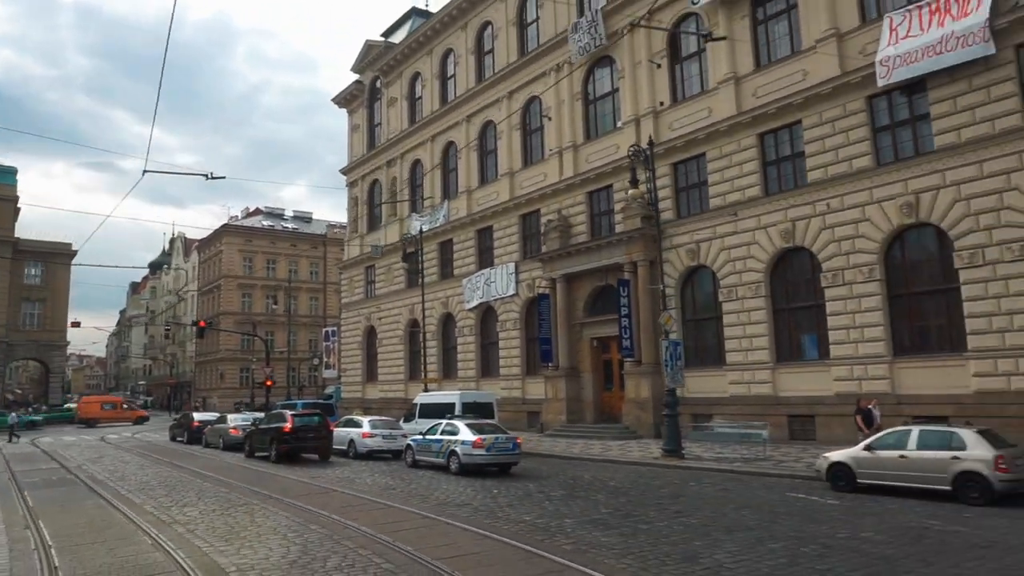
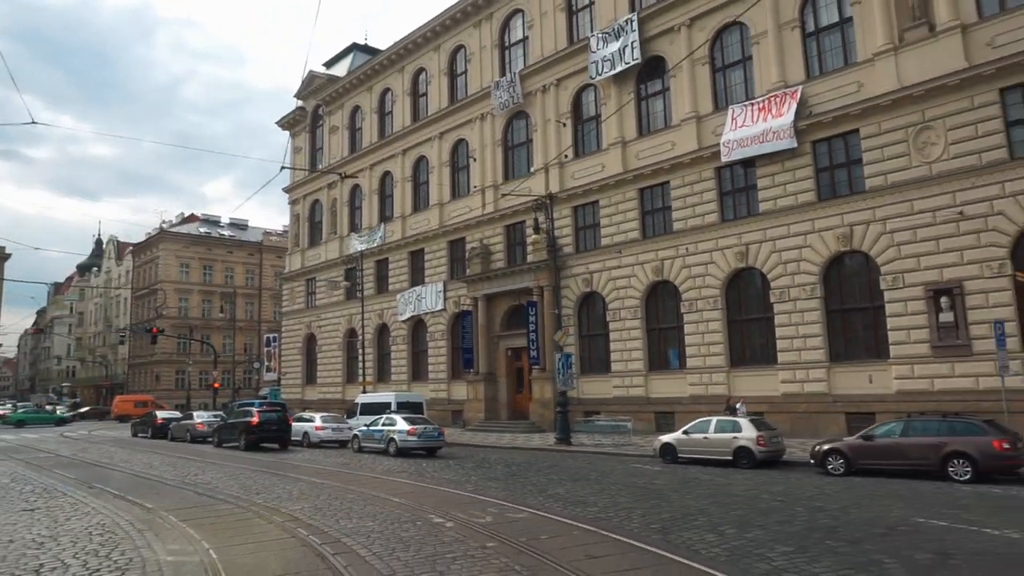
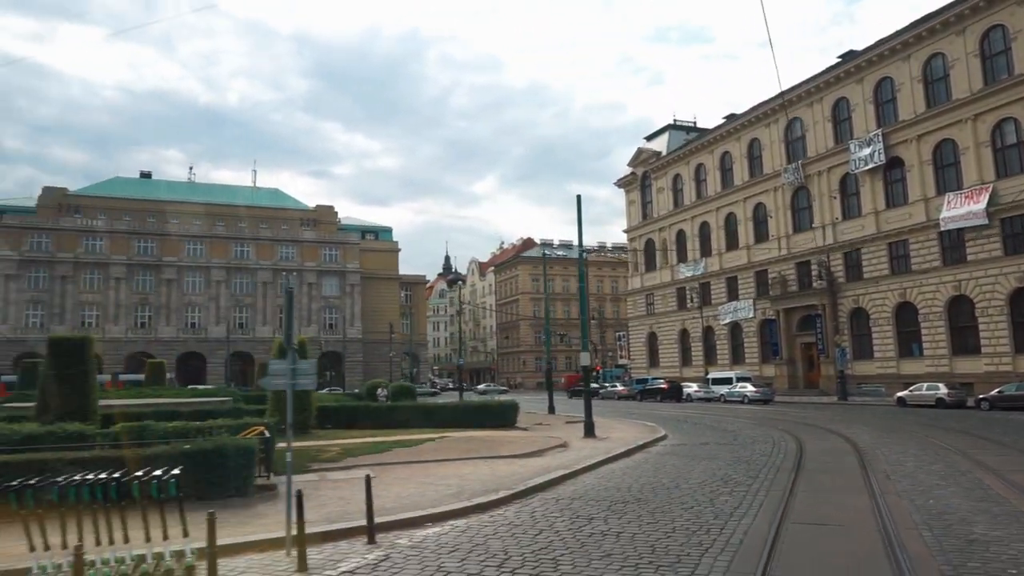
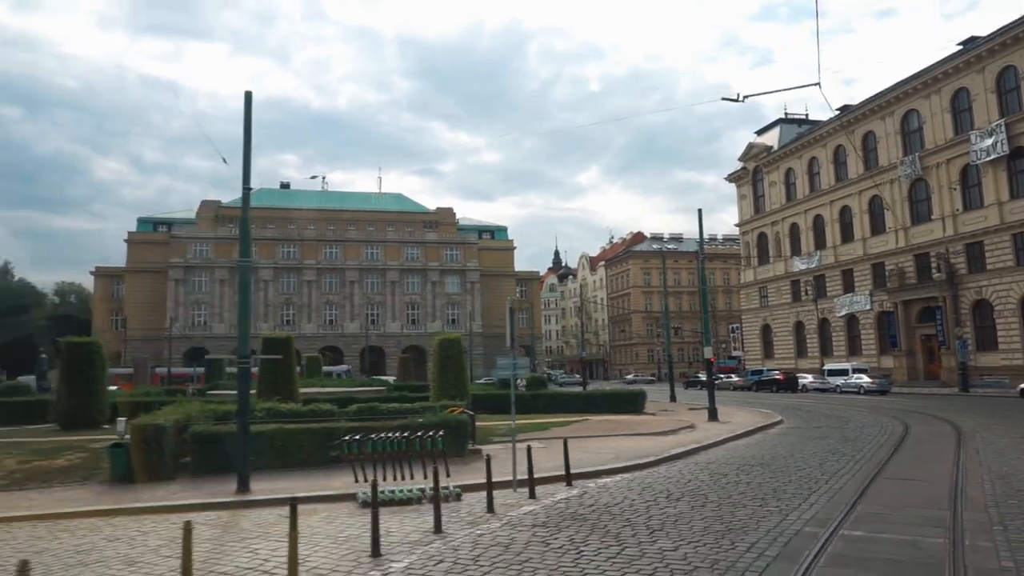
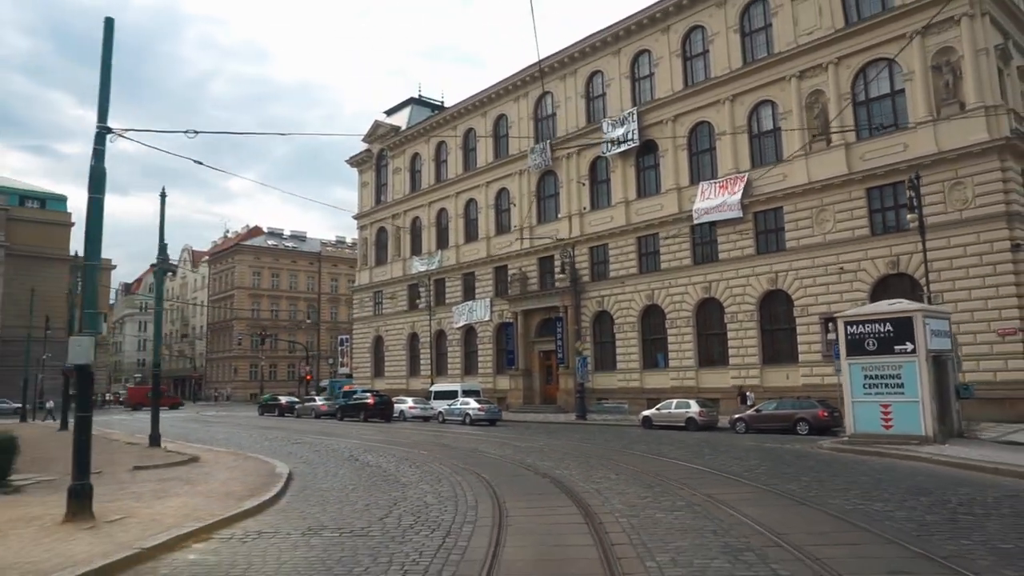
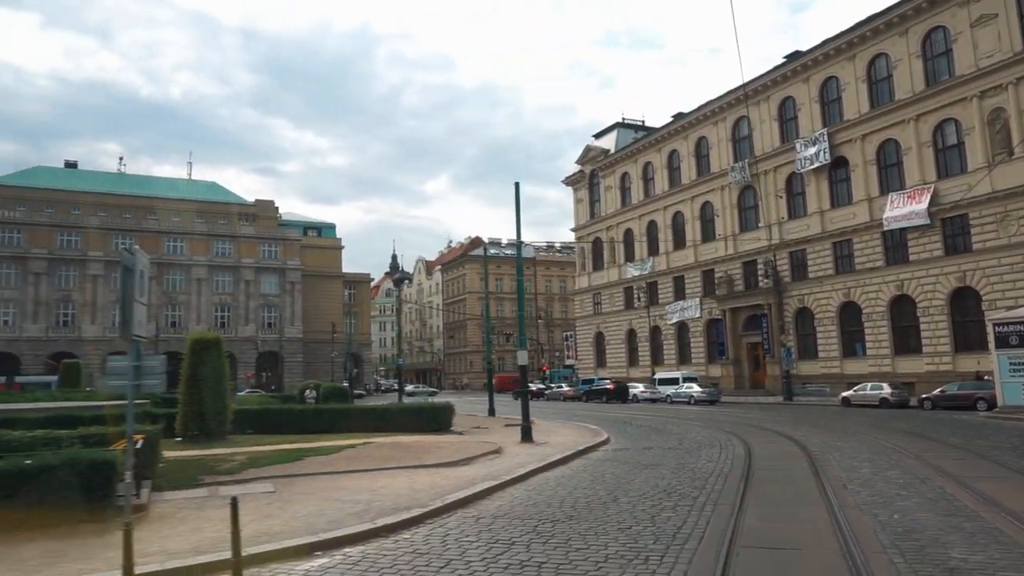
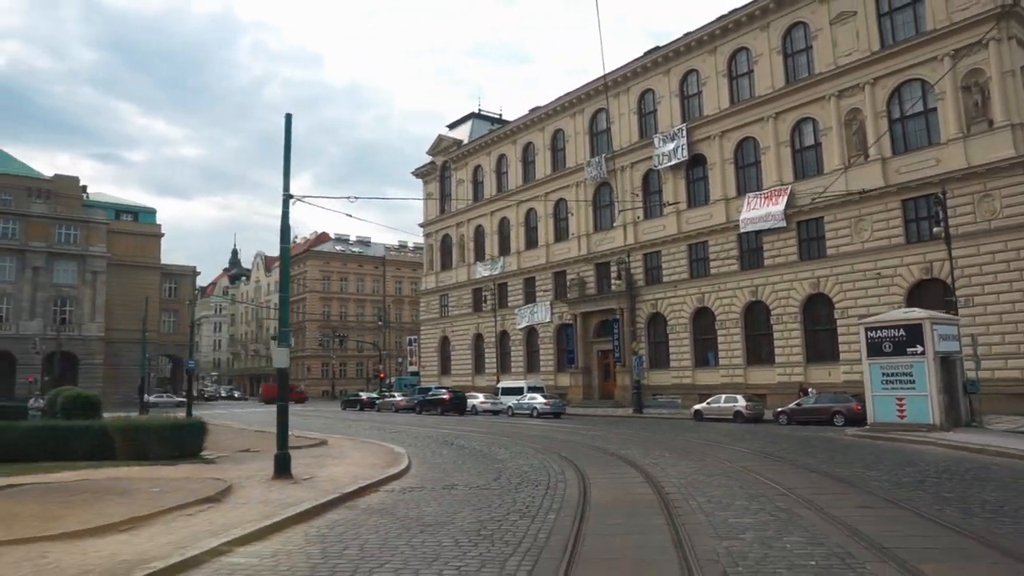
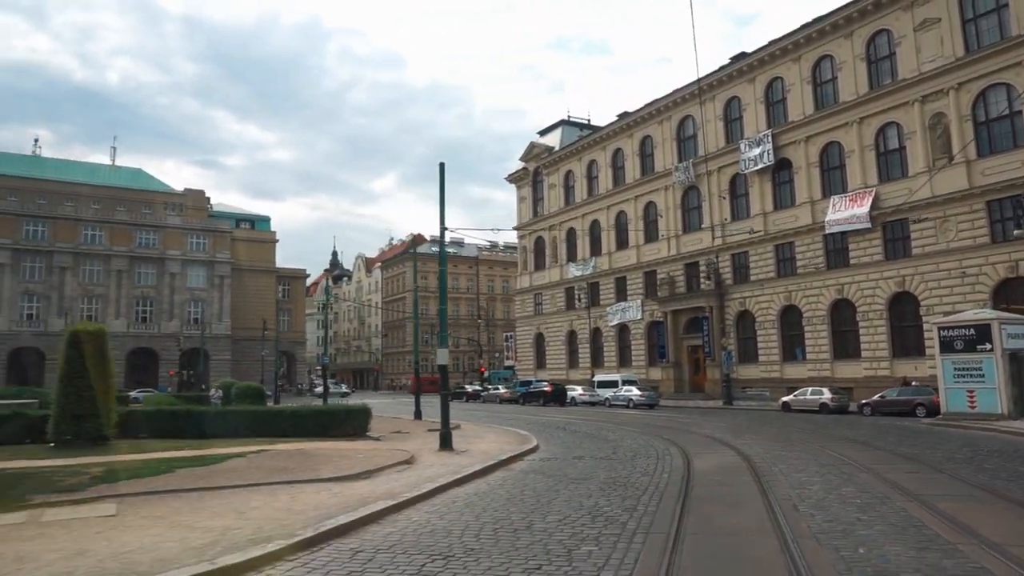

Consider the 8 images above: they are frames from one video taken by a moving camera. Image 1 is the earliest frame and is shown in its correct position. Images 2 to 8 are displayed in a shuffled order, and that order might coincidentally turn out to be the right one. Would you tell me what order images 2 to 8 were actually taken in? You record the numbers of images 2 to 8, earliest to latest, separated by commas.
2, 5, 7, 8, 6, 3, 4
